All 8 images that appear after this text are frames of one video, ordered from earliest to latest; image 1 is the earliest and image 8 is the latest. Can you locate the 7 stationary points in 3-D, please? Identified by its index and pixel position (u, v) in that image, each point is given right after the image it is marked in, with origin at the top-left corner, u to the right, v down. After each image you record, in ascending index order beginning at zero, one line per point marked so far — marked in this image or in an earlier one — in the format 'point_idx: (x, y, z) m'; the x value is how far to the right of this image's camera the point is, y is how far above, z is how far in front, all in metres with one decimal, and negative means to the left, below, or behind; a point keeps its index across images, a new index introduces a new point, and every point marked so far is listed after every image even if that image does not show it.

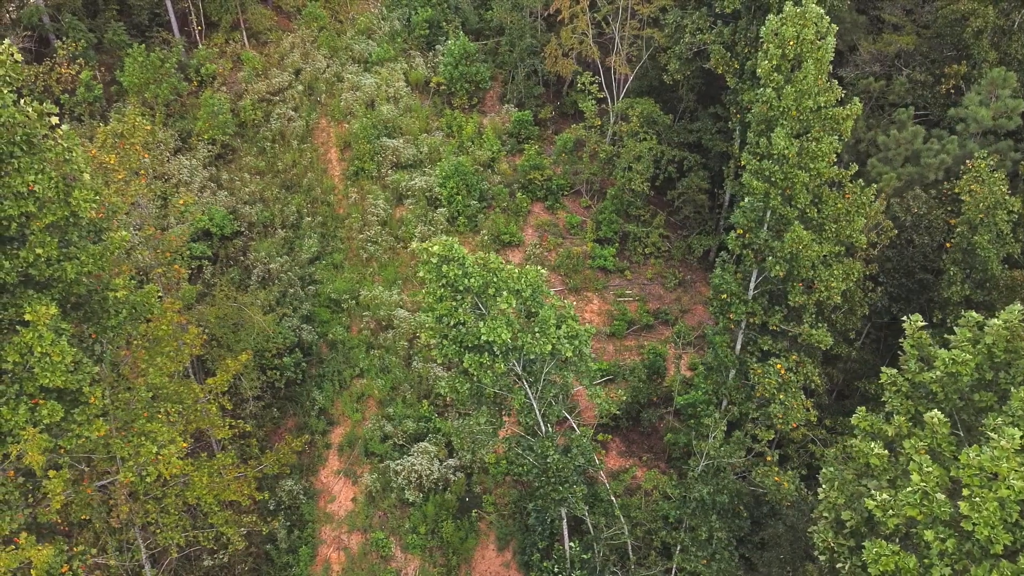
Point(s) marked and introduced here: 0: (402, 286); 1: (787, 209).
0: (-2.1, 0.0, +15.1) m
1: (+3.0, +0.9, +8.5) m
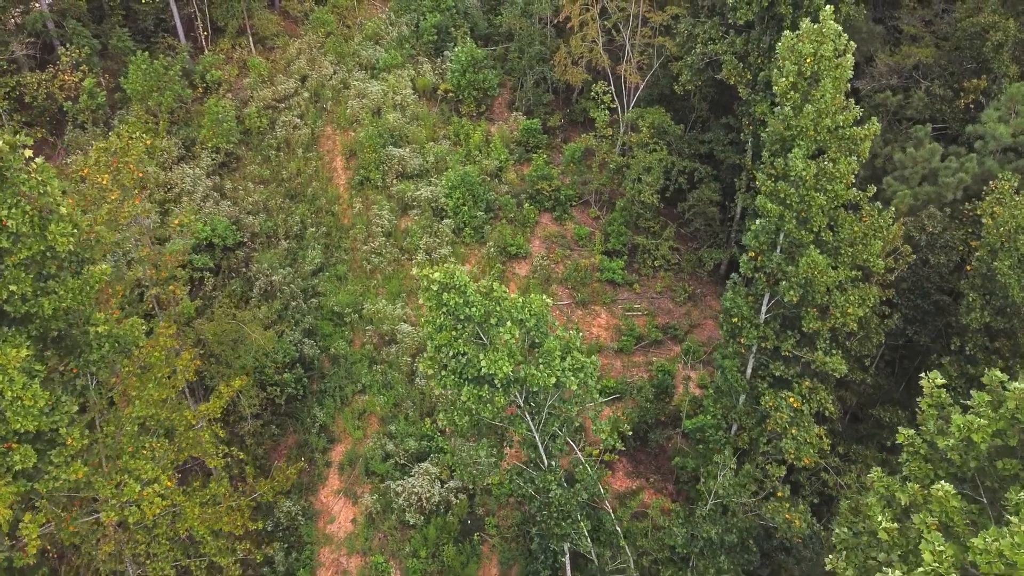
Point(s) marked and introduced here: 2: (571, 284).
0: (-2.0, -0.2, +14.8) m
1: (+3.0, +0.6, +8.2) m
2: (+1.2, +0.1, +15.8) m
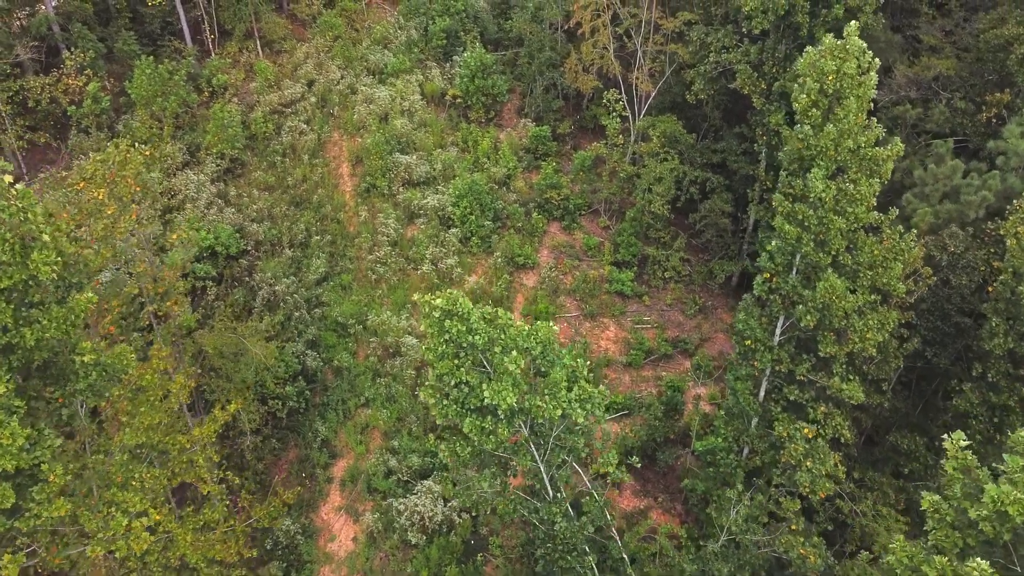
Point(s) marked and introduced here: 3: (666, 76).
0: (-1.9, -0.4, +14.6) m
1: (+3.0, +0.3, +7.9) m
2: (+1.3, -0.1, +15.6) m
3: (+3.3, +4.6, +17.3) m
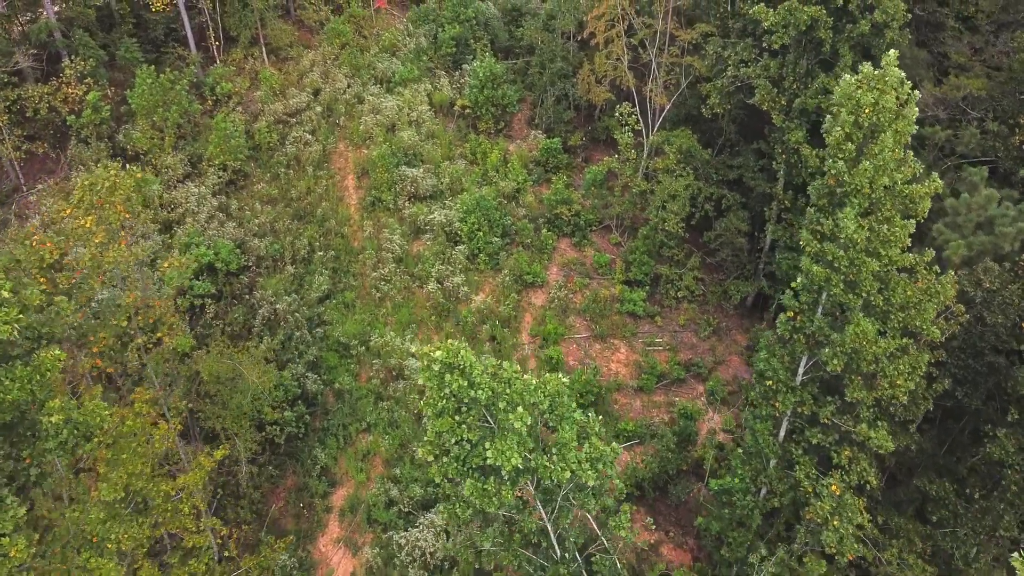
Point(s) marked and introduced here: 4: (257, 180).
0: (-1.7, -0.7, +14.1) m
1: (+3.1, -0.1, +7.4) m
2: (+1.5, -0.5, +15.1) m
3: (+3.6, +4.2, +16.8) m
4: (-5.2, +2.2, +16.3) m
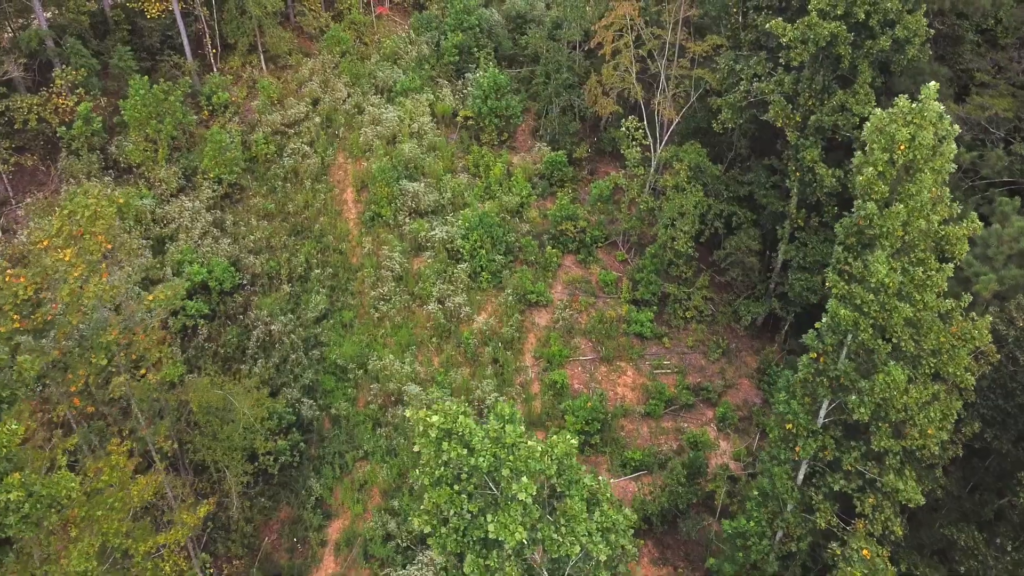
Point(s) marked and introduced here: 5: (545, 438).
0: (-1.7, -1.1, +13.6) m
1: (+3.2, -0.5, +6.9) m
2: (+1.5, -0.9, +14.6) m
3: (+3.7, +3.8, +16.3) m
4: (-5.1, +1.9, +15.8) m
5: (+0.5, -2.5, +13.0) m
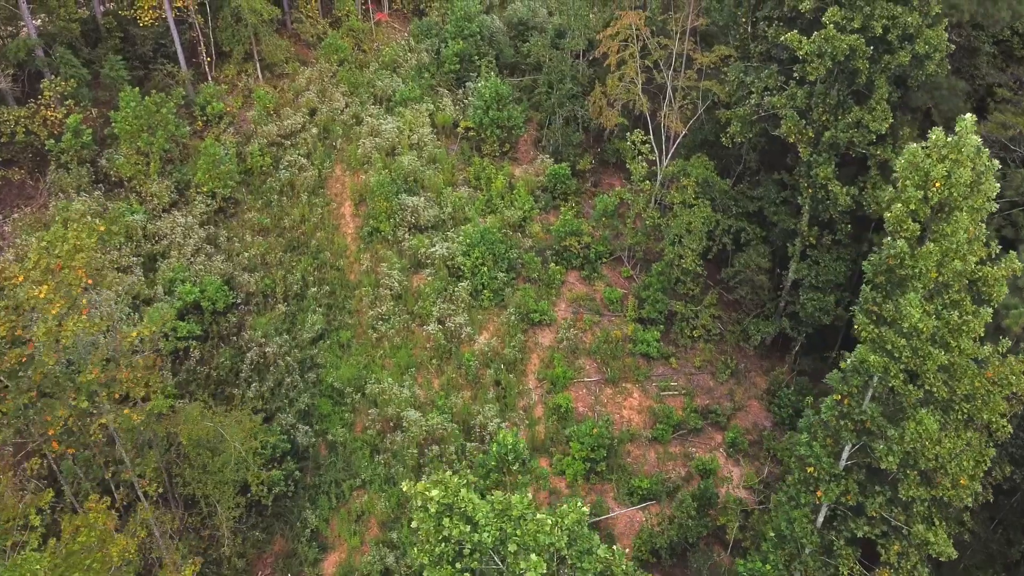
0: (-1.6, -1.4, +13.2) m
1: (+3.2, -0.8, +6.5) m
2: (+1.6, -1.2, +14.2) m
3: (+3.7, +3.5, +15.9) m
4: (-5.1, +1.5, +15.4) m
5: (+0.6, -2.8, +12.6) m
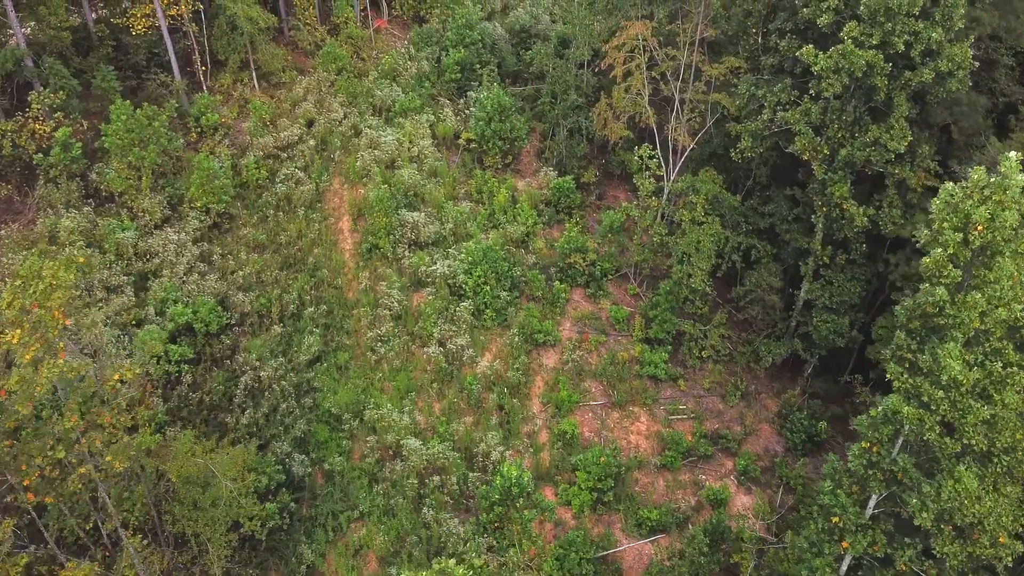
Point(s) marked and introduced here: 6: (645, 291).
0: (-1.6, -1.8, +12.7) m
1: (+3.3, -1.2, +6.0) m
2: (+1.6, -1.6, +13.7) m
3: (+3.8, +3.1, +15.4) m
4: (-5.0, +1.2, +14.9) m
5: (+0.6, -3.1, +12.1) m
6: (+2.5, -0.1, +15.2) m
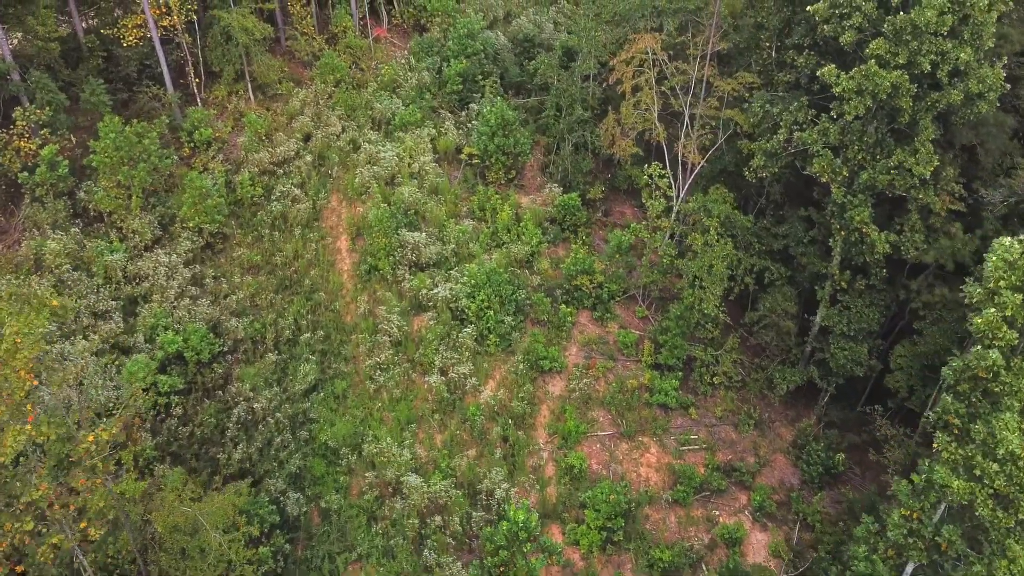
0: (-1.5, -2.2, +12.2) m
1: (+3.4, -1.6, +5.5) m
2: (+1.7, -2.0, +13.2) m
3: (+3.8, +2.7, +14.9) m
4: (-5.0, +0.8, +14.4) m
5: (+0.7, -3.6, +11.6) m
6: (+2.6, -0.5, +14.7) m
